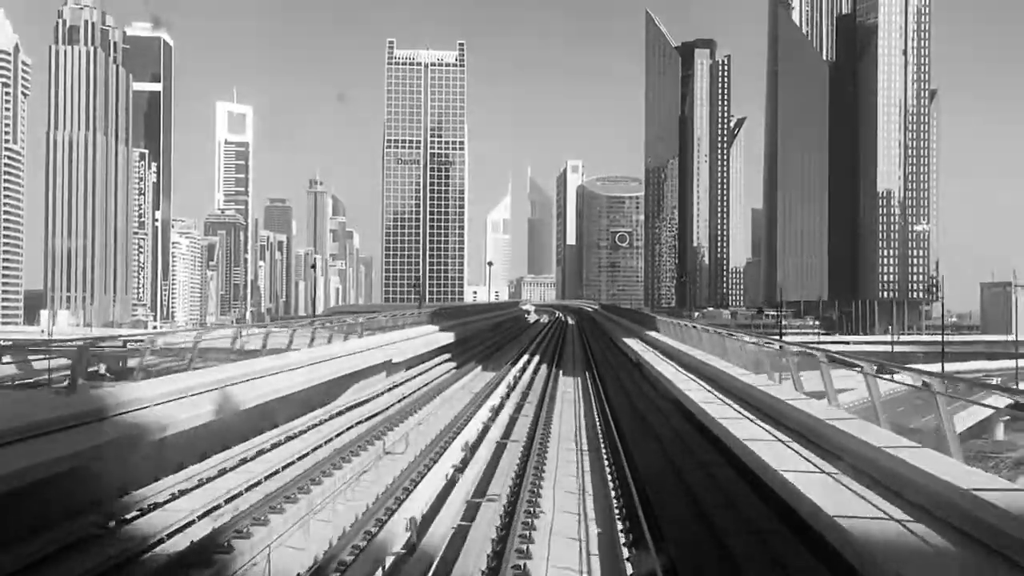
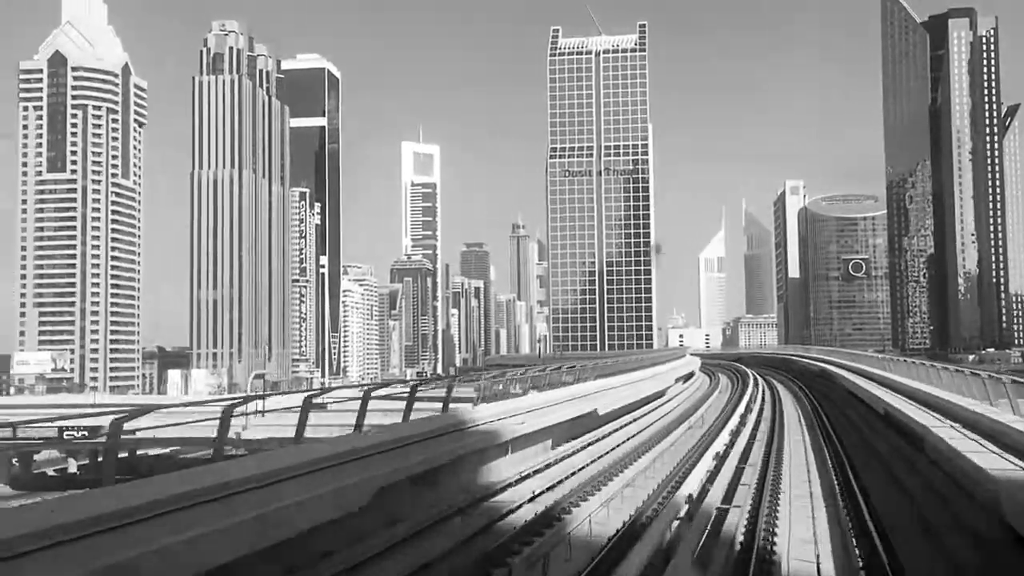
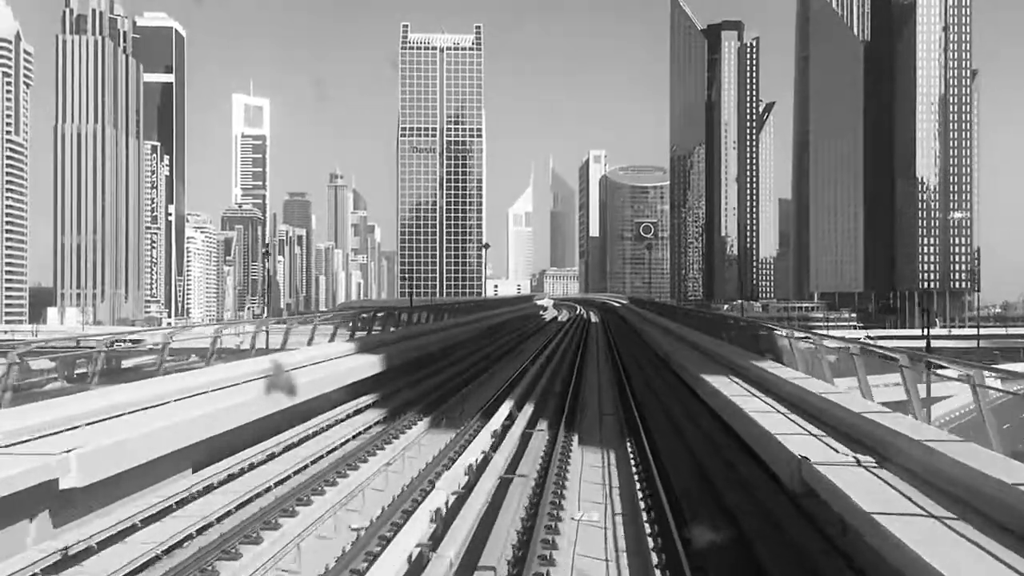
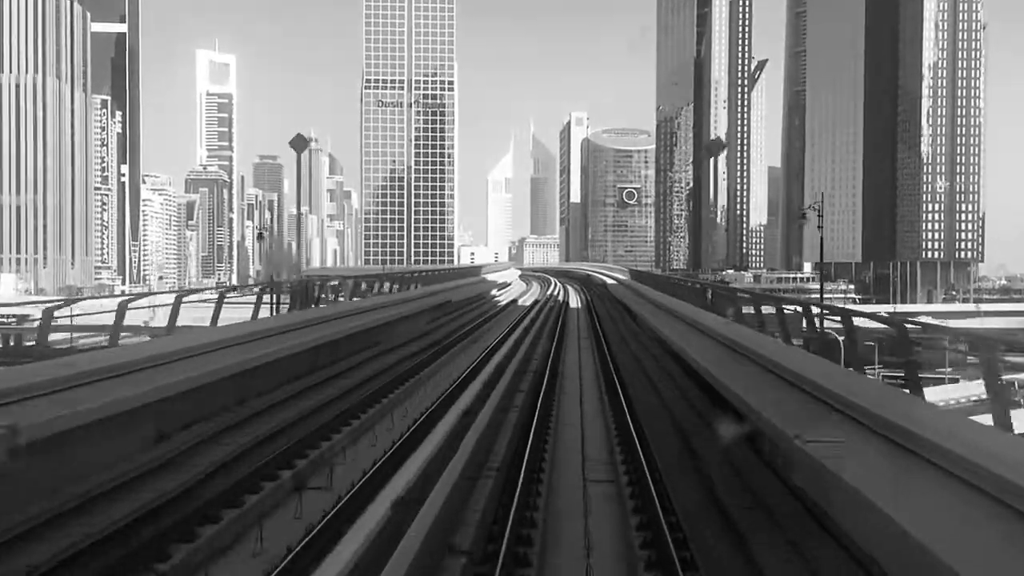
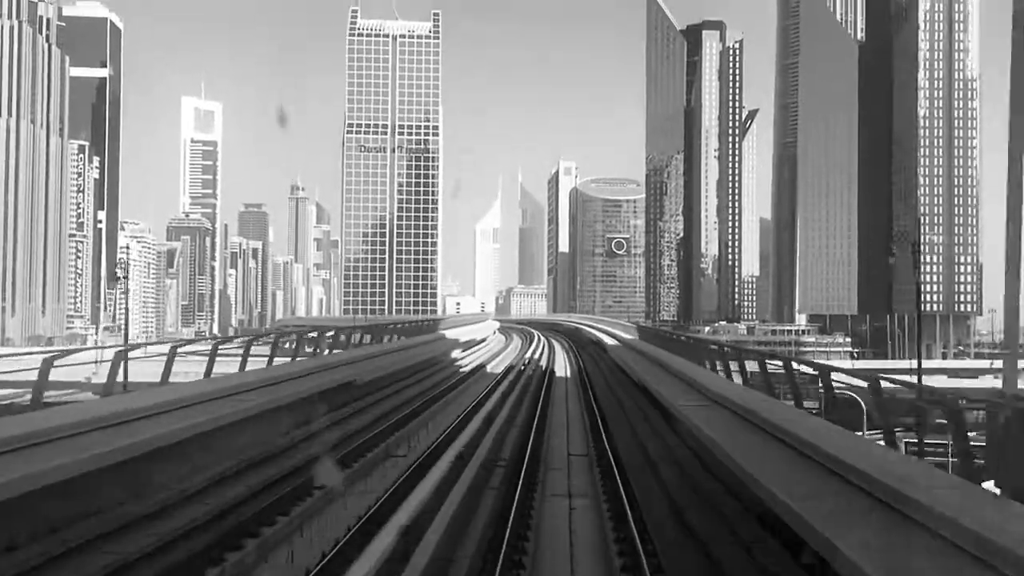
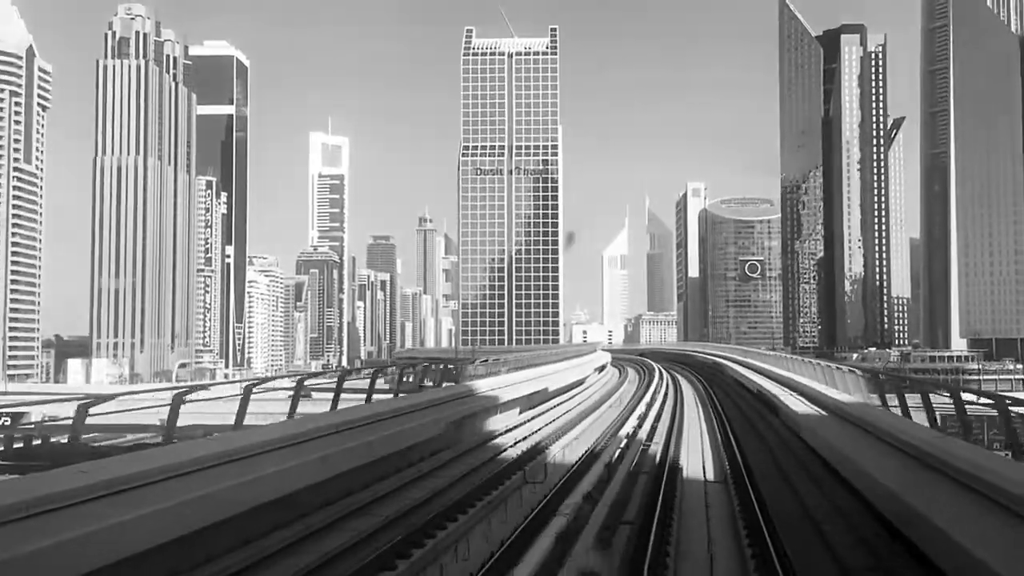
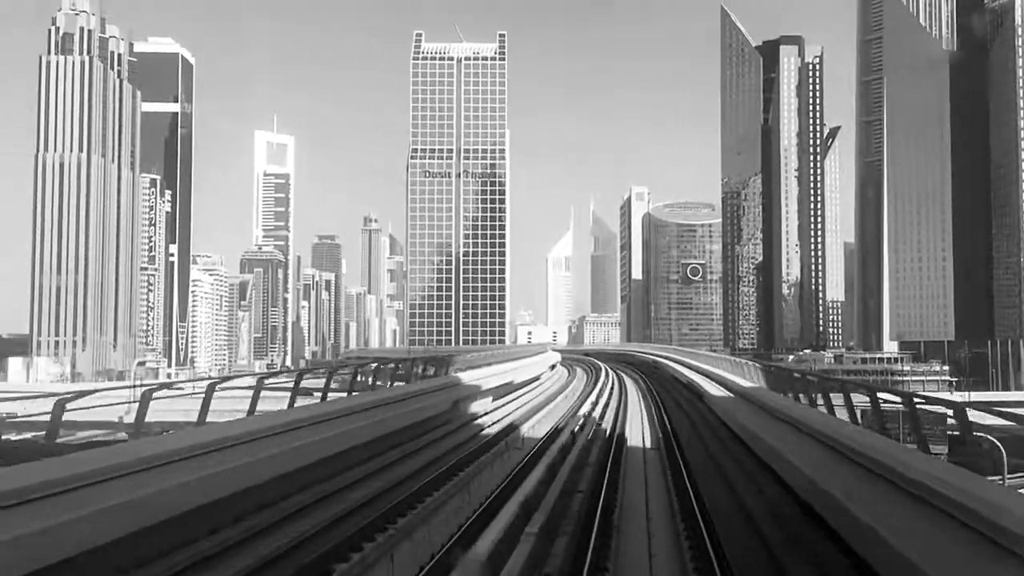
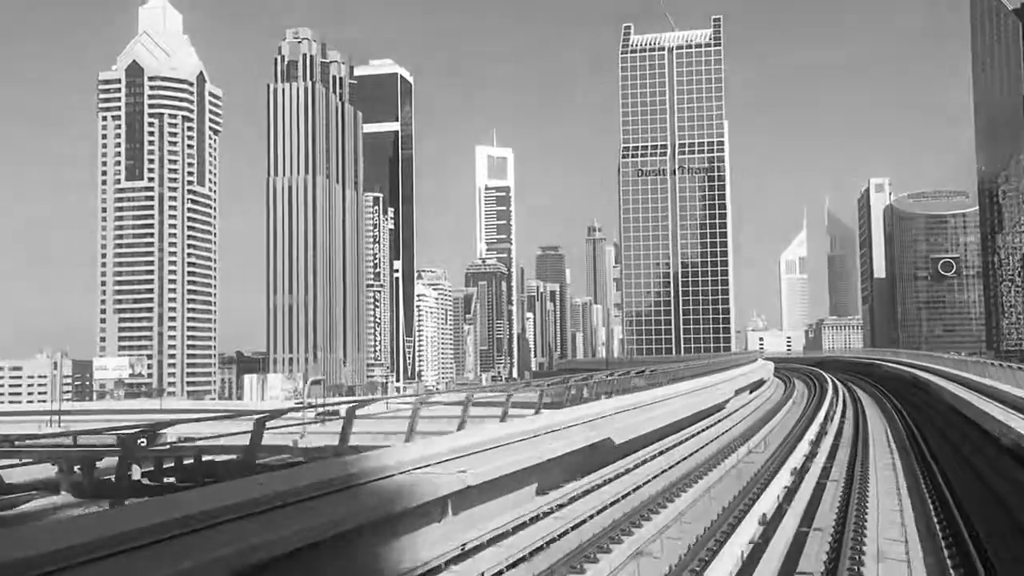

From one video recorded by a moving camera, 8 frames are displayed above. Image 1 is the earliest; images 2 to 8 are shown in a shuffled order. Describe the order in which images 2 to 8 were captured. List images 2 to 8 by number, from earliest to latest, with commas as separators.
3, 4, 5, 7, 6, 2, 8
